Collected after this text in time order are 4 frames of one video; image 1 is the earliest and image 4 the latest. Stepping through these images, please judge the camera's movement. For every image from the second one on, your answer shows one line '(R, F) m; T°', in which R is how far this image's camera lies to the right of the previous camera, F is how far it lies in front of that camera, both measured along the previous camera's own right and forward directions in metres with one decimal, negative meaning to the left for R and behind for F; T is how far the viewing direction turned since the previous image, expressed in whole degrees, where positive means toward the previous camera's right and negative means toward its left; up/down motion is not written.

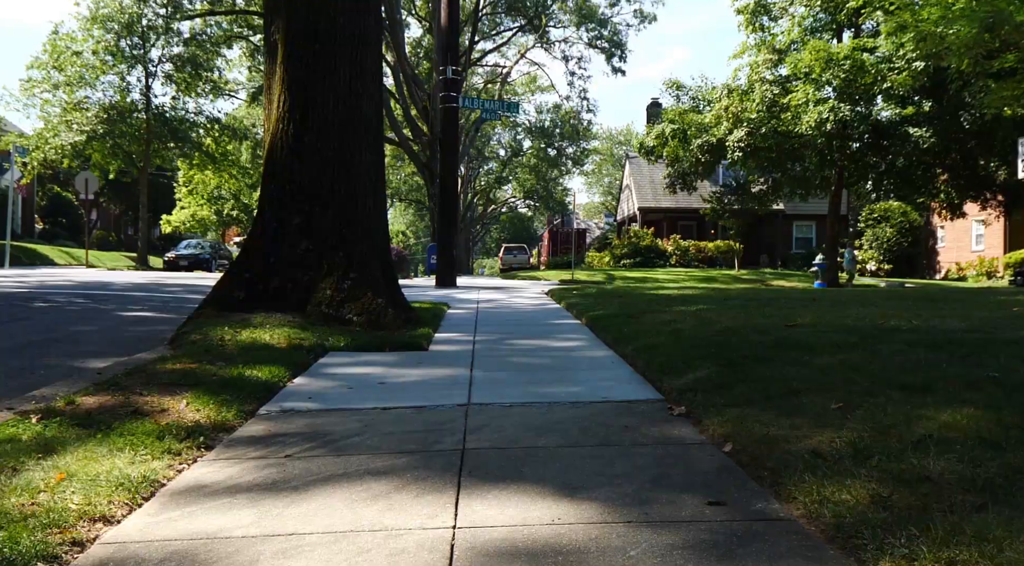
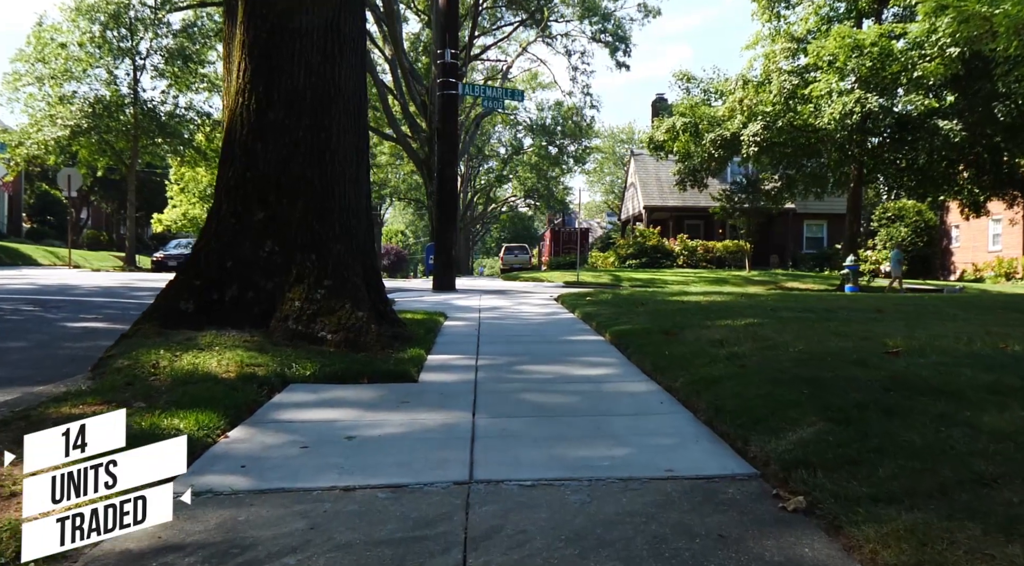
(-0.1, +1.9) m; 0°
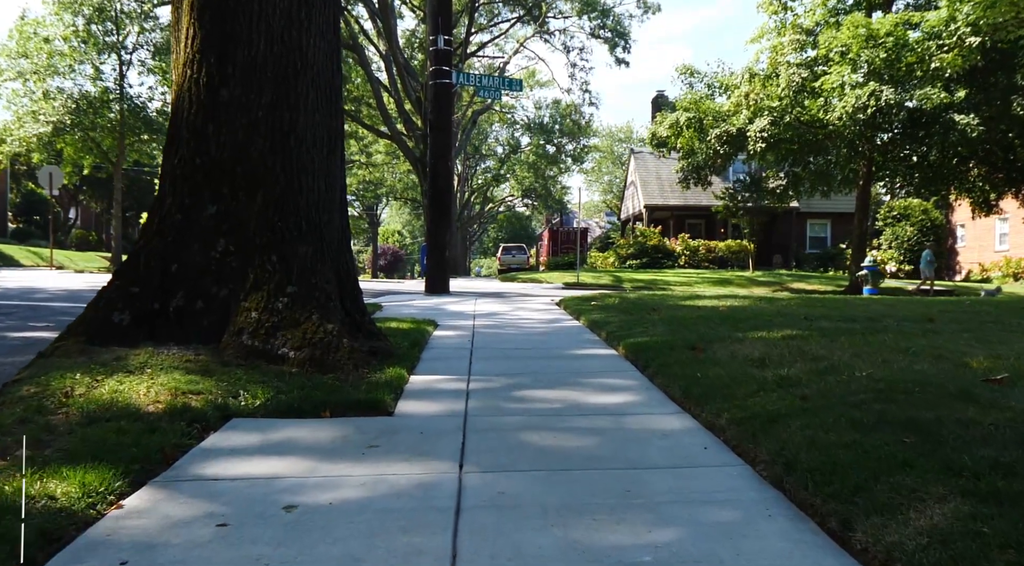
(0.0, +1.3) m; 0°
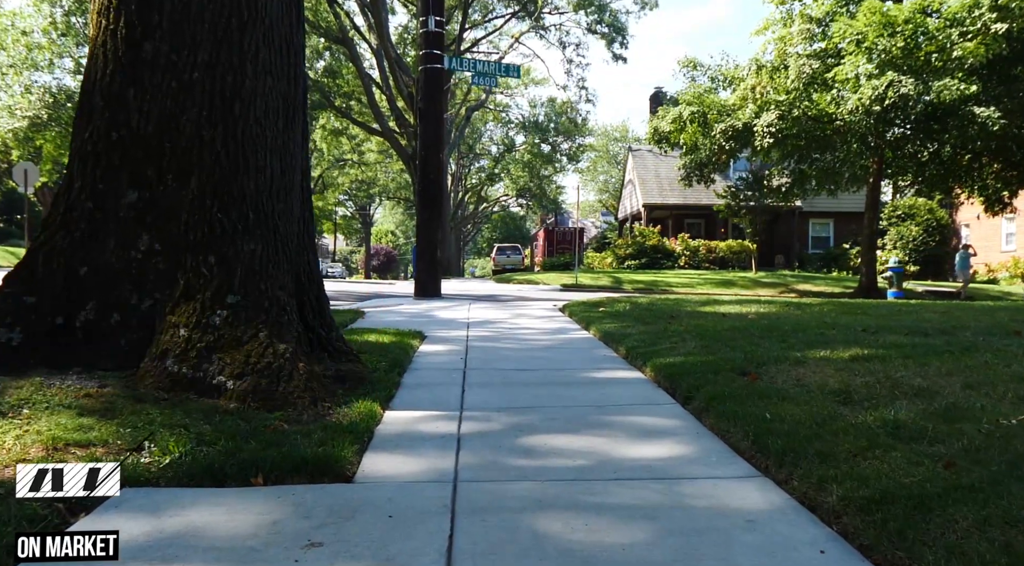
(-0.1, +1.5) m; 0°
